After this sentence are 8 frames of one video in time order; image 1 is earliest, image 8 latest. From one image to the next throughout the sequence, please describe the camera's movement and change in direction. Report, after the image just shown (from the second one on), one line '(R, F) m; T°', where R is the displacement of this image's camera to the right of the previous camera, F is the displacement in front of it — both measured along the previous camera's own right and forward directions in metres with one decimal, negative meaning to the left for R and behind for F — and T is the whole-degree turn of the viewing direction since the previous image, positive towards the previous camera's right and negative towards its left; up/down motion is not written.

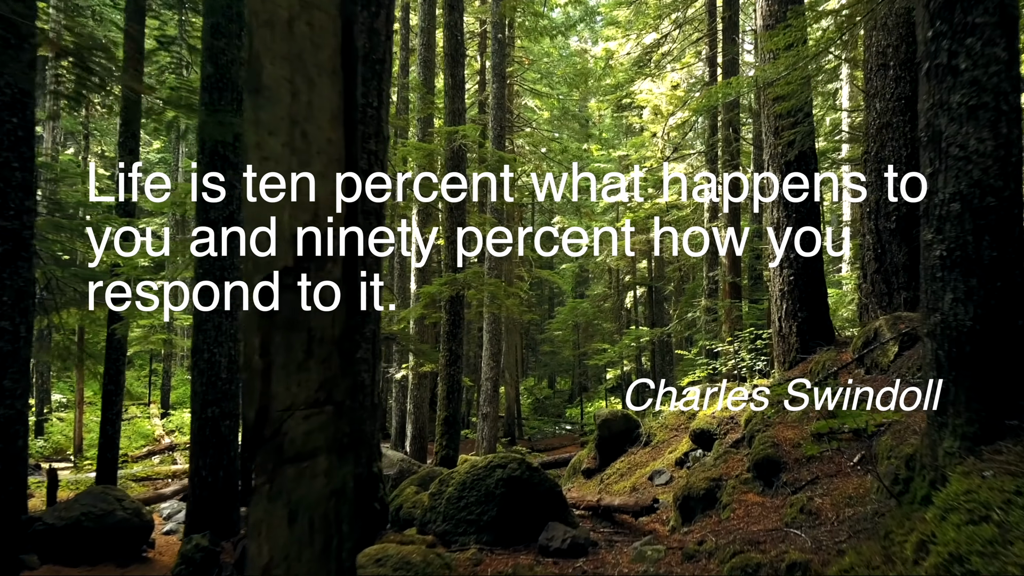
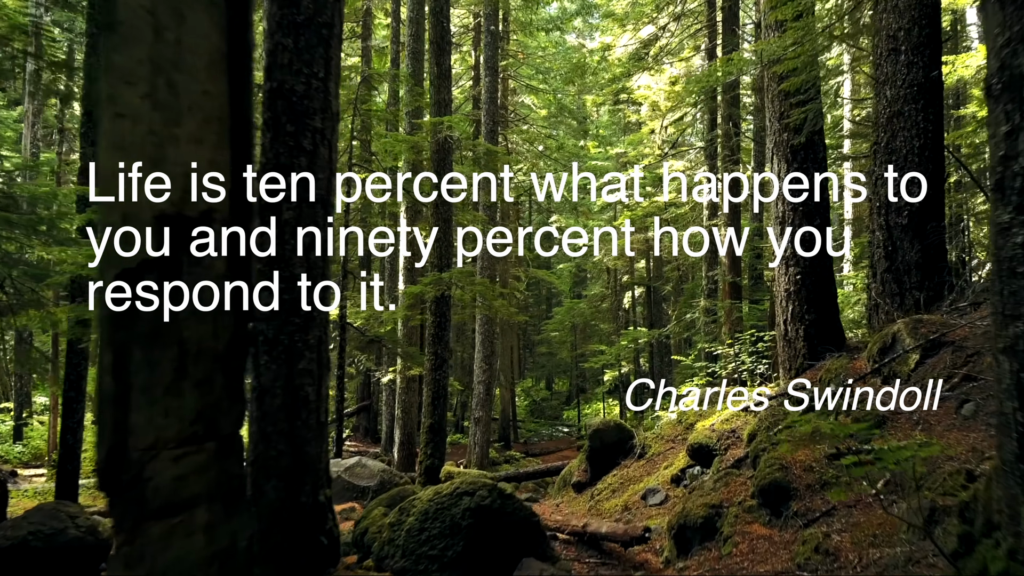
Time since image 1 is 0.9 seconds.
(+0.2, +0.5) m; 0°
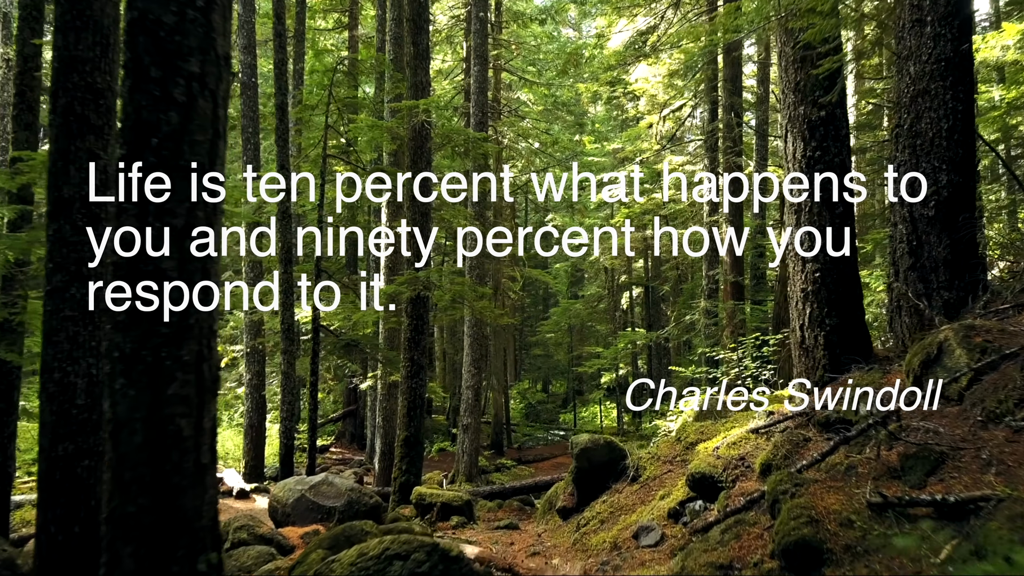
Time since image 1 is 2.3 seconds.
(+0.2, +0.8) m; 0°
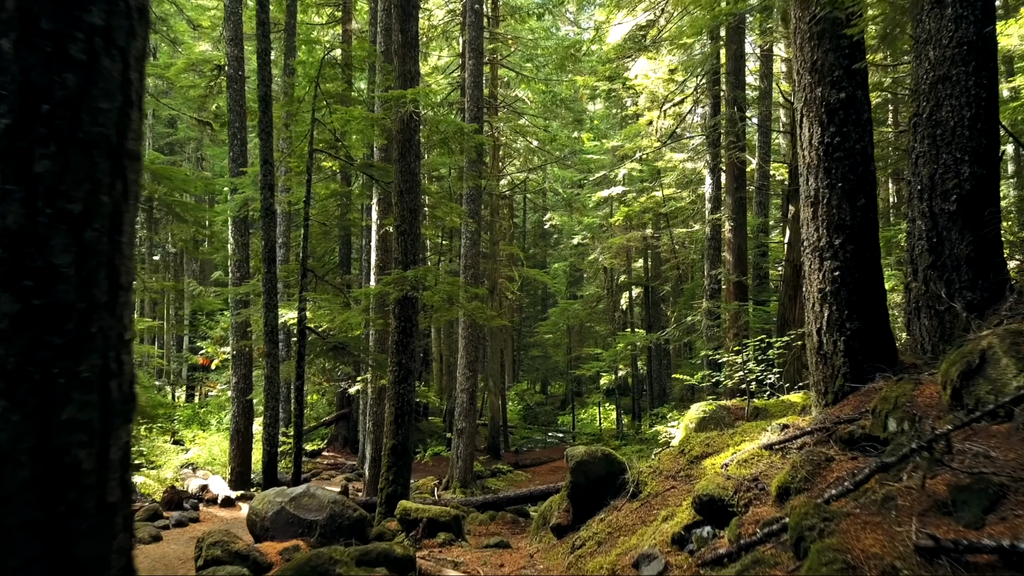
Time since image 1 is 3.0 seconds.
(+0.1, +0.4) m; 0°
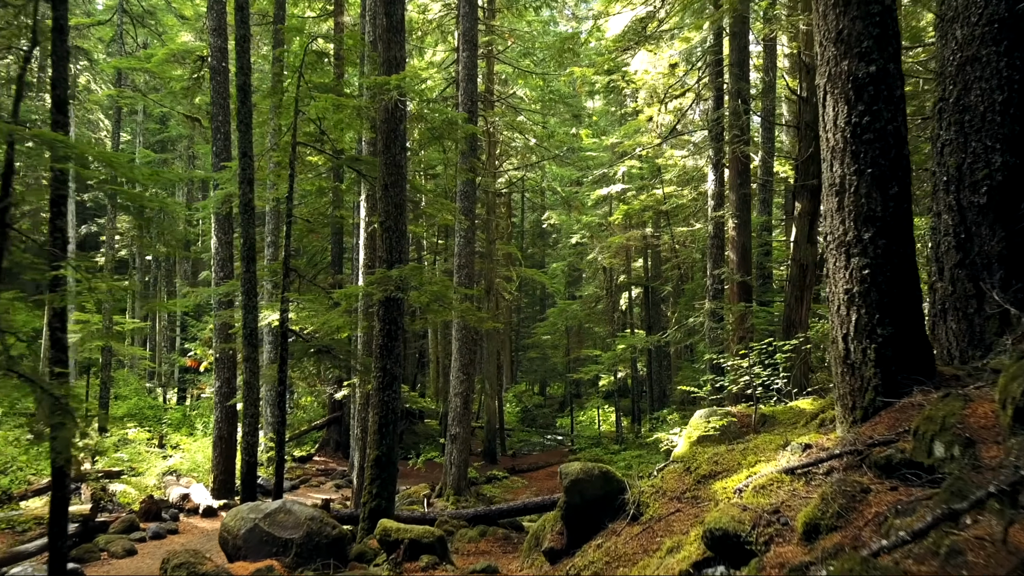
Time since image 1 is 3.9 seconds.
(+0.1, +0.5) m; 0°
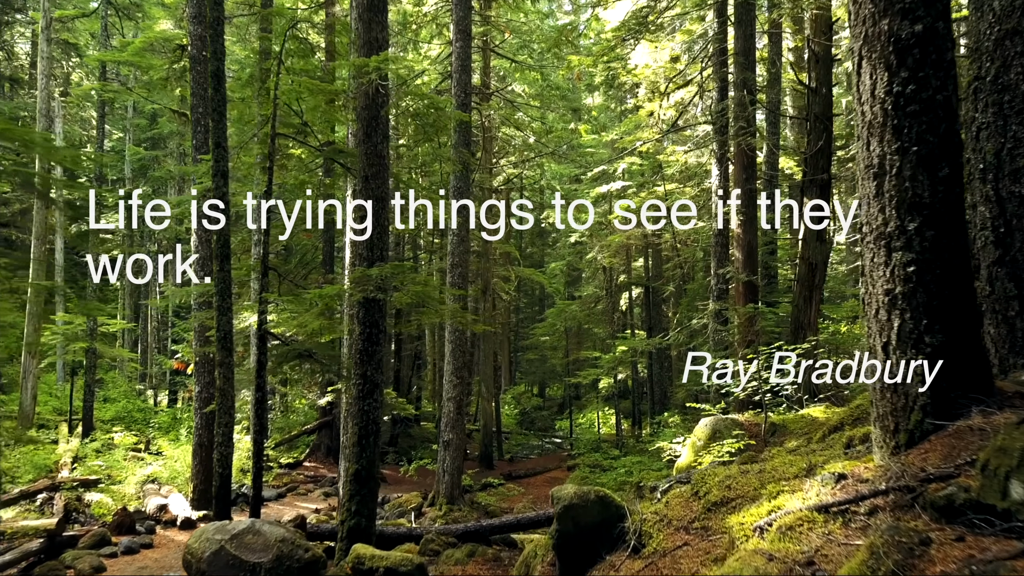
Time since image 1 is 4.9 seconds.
(+0.1, +0.6) m; 0°
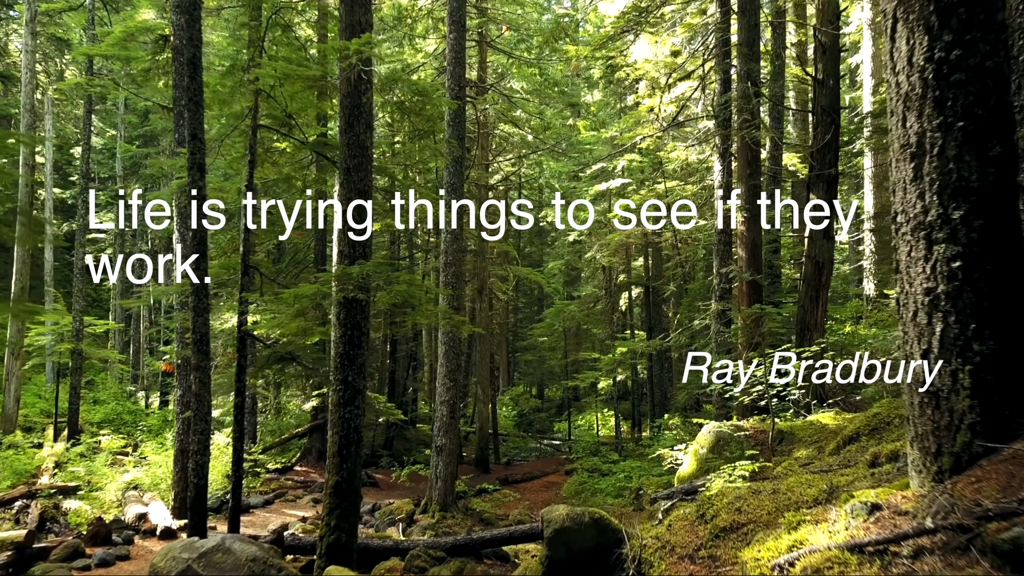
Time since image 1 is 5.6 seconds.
(+0.1, +0.4) m; 0°
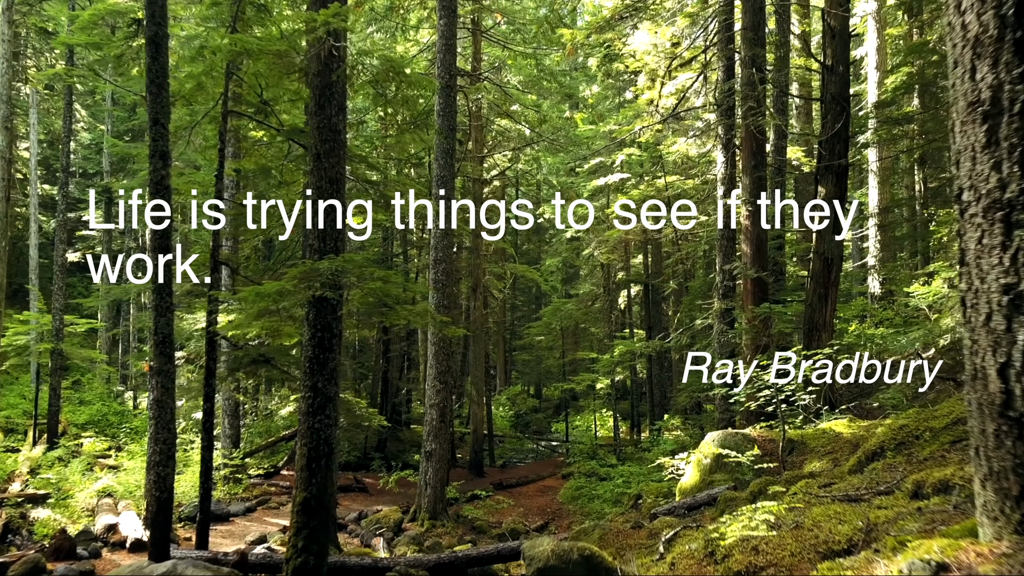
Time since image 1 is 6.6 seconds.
(+0.1, +0.6) m; 0°
